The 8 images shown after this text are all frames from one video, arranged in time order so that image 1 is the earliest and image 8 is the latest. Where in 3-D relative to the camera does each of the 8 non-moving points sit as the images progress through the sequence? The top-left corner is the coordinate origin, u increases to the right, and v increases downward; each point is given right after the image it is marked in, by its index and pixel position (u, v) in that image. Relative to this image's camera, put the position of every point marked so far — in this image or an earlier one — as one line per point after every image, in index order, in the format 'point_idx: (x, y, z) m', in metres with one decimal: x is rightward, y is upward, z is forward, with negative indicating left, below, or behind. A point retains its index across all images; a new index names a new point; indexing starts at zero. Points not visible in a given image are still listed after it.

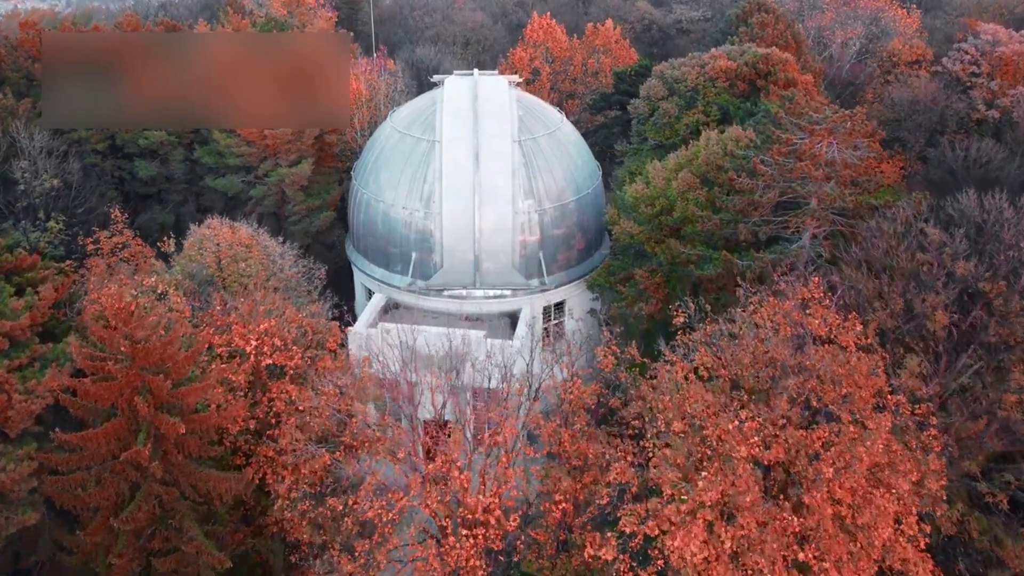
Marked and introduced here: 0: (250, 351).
0: (-5.9, -1.4, +18.0) m
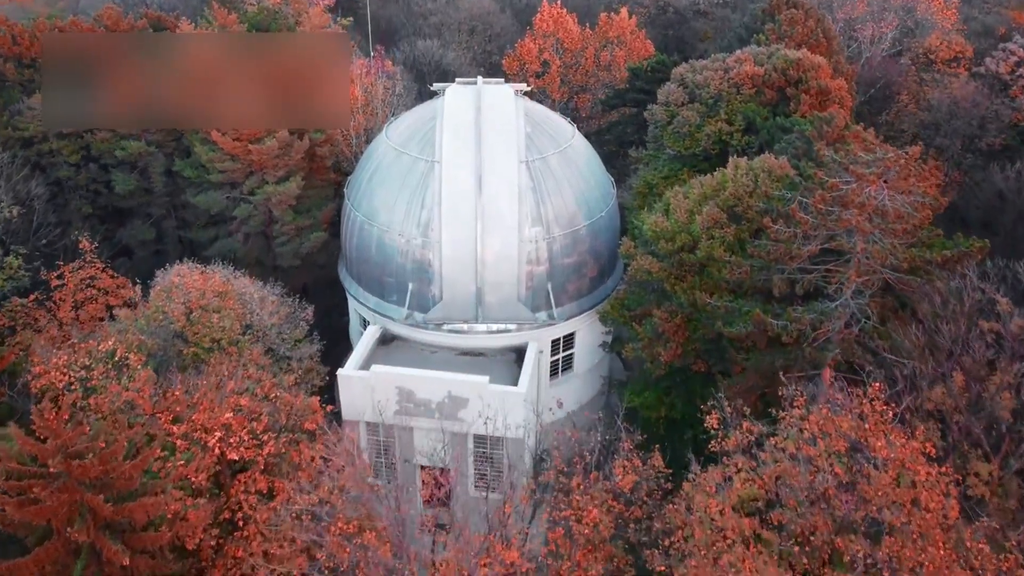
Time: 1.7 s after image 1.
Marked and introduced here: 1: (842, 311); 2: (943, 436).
0: (-5.8, -3.0, +15.6) m
1: (+8.0, -0.5, +19.4) m
2: (+8.8, -3.0, +16.2) m
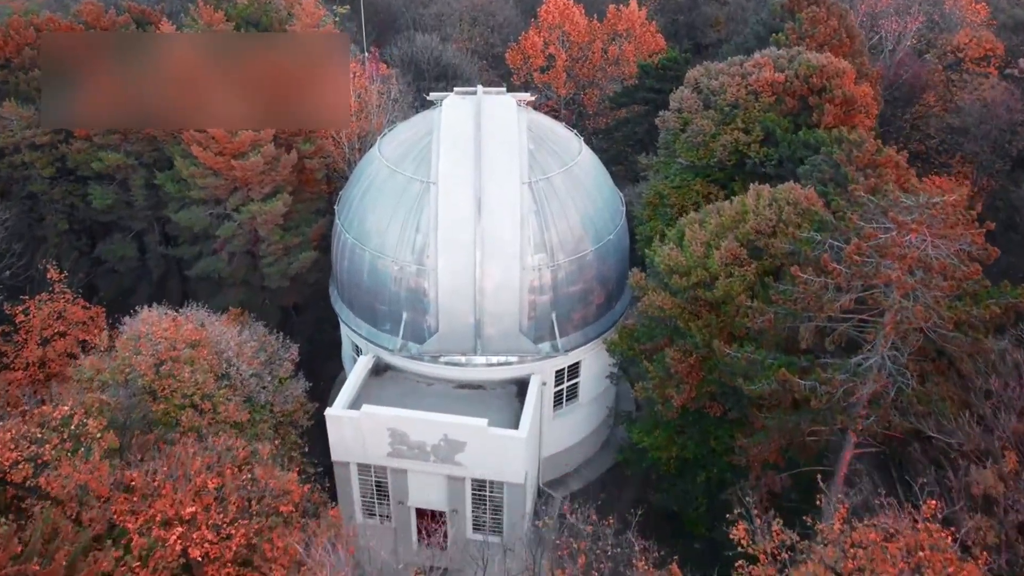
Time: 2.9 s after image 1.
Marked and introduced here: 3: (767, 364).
0: (-5.9, -4.4, +13.8) m
1: (+8.0, -1.8, +17.5) m
2: (+8.7, -4.4, +14.4) m
3: (+6.2, -1.8, +19.2) m
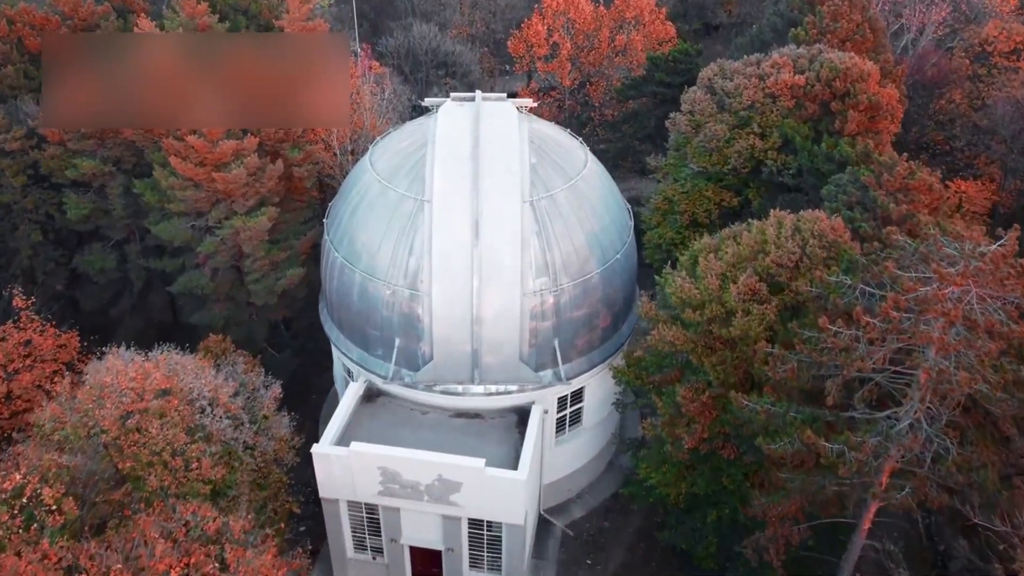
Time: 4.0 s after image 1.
0: (-5.9, -5.6, +12.4) m
1: (+8.0, -3.0, +15.9) m
2: (+8.7, -5.6, +12.9) m
3: (+6.1, -2.9, +17.6) m
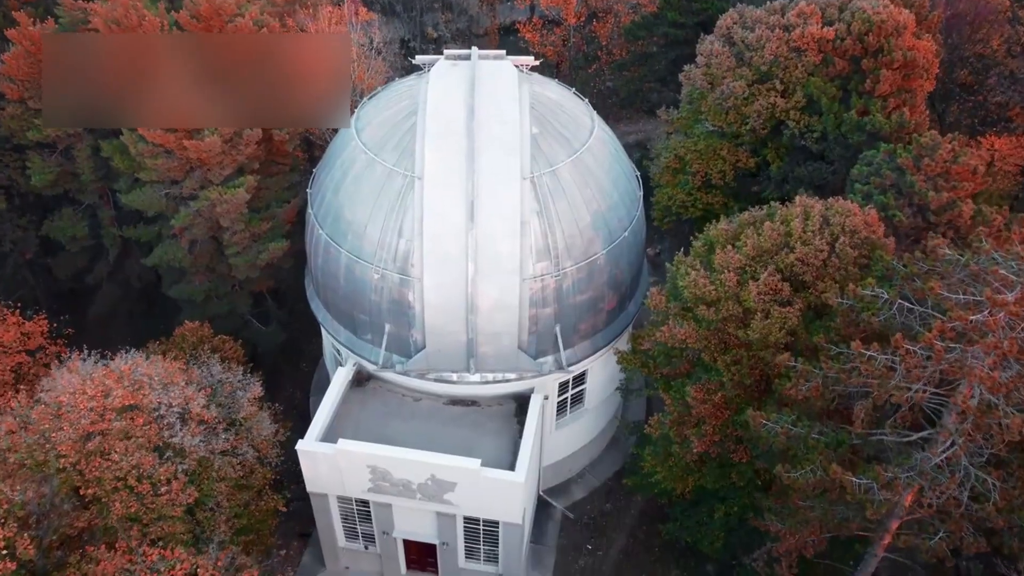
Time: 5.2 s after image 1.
0: (-6.0, -6.3, +11.2) m
1: (+7.9, -3.4, +14.4) m
2: (+8.6, -6.3, +11.7) m
3: (+6.0, -3.1, +16.1) m
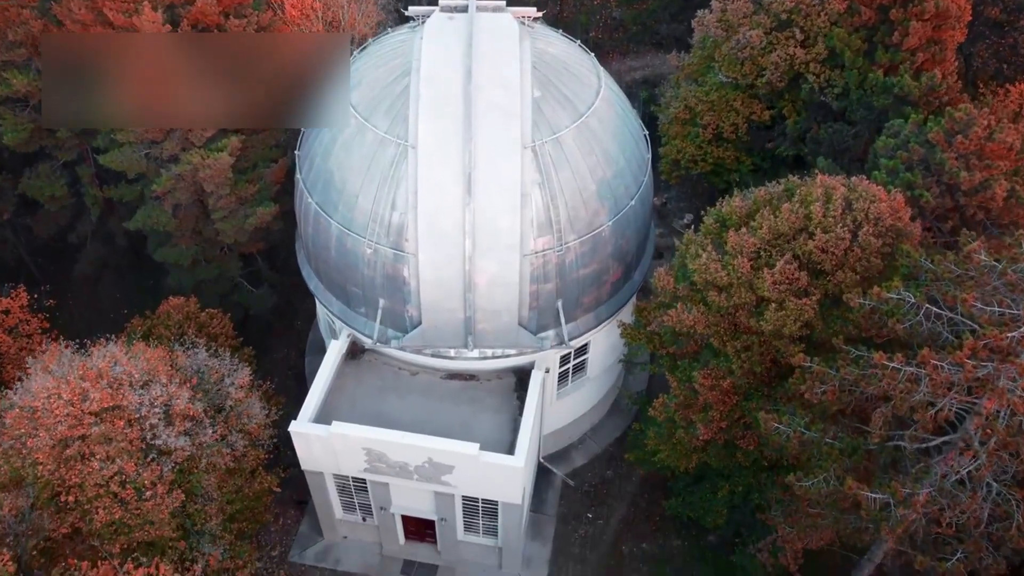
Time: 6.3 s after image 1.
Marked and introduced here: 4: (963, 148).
0: (-6.1, -6.7, +10.8) m
1: (+7.9, -3.5, +13.6) m
2: (+8.5, -6.8, +11.3) m
3: (+6.0, -3.1, +15.3) m
4: (+10.1, +3.2, +18.0) m
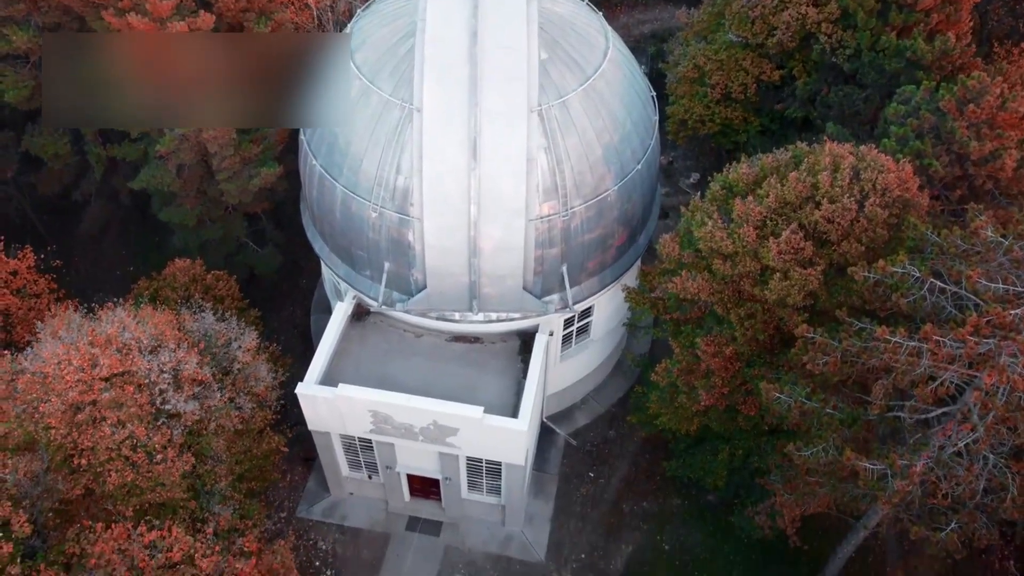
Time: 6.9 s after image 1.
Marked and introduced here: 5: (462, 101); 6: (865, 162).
0: (-6.0, -6.4, +11.3) m
1: (+7.9, -3.1, +13.8) m
2: (+8.6, -6.5, +11.7) m
3: (+6.1, -2.6, +15.5) m
4: (+10.3, +3.8, +17.7) m
5: (-1.2, +4.6, +19.6) m
6: (+7.5, +2.7, +17.1) m
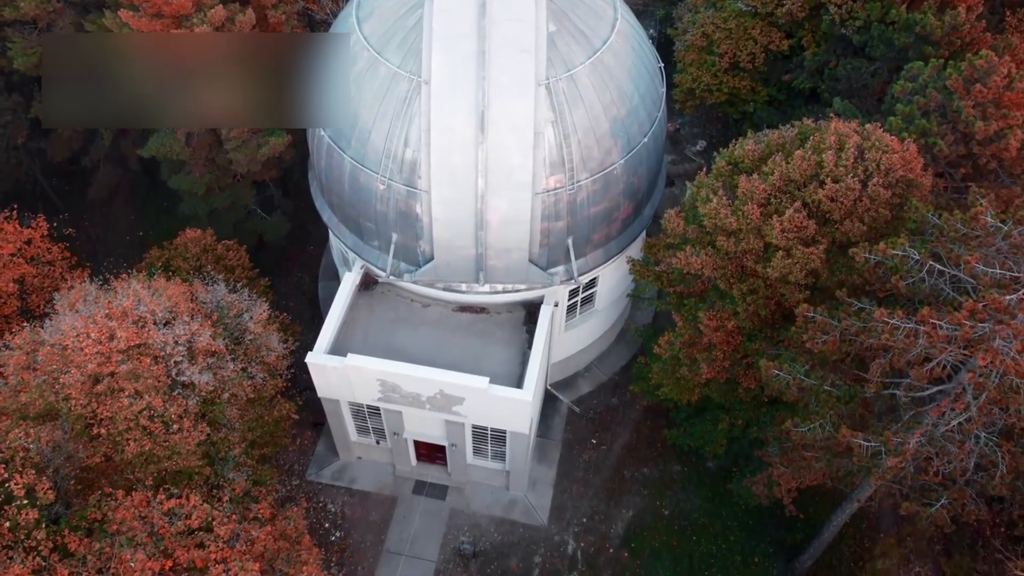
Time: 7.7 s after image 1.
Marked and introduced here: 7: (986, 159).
0: (-6.0, -6.1, +11.9) m
1: (+8.0, -2.8, +14.3) m
2: (+8.6, -6.3, +12.3) m
3: (+6.2, -2.2, +15.9) m
4: (+10.5, +4.3, +17.8) m
5: (-1.0, +5.3, +19.7) m
6: (+7.7, +3.1, +17.2) m
7: (+10.6, +2.9, +17.8) m
